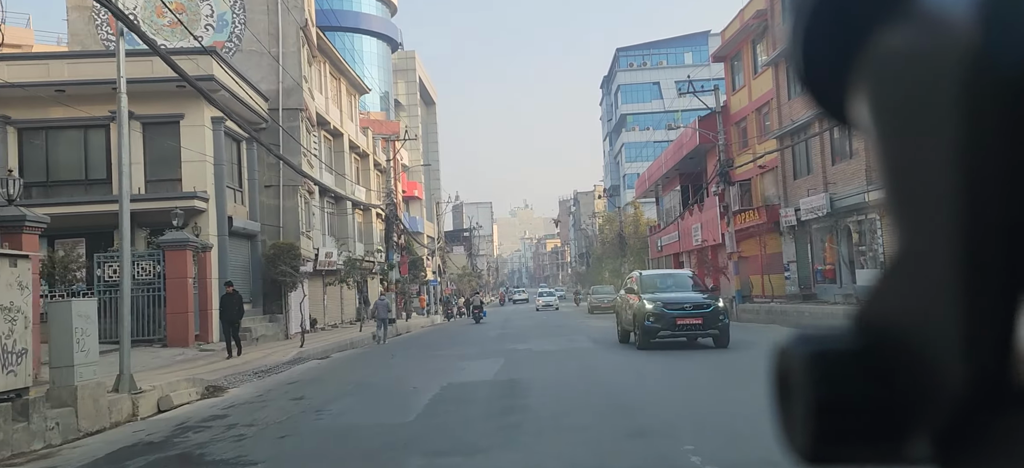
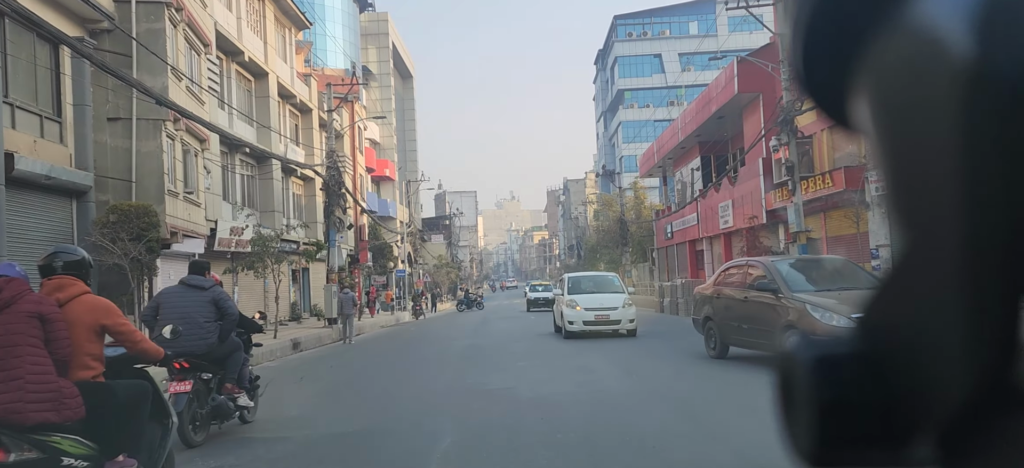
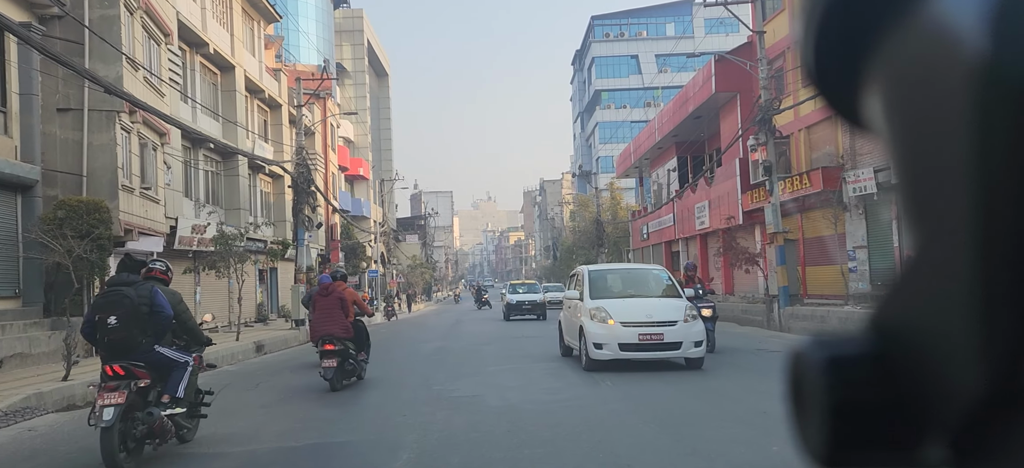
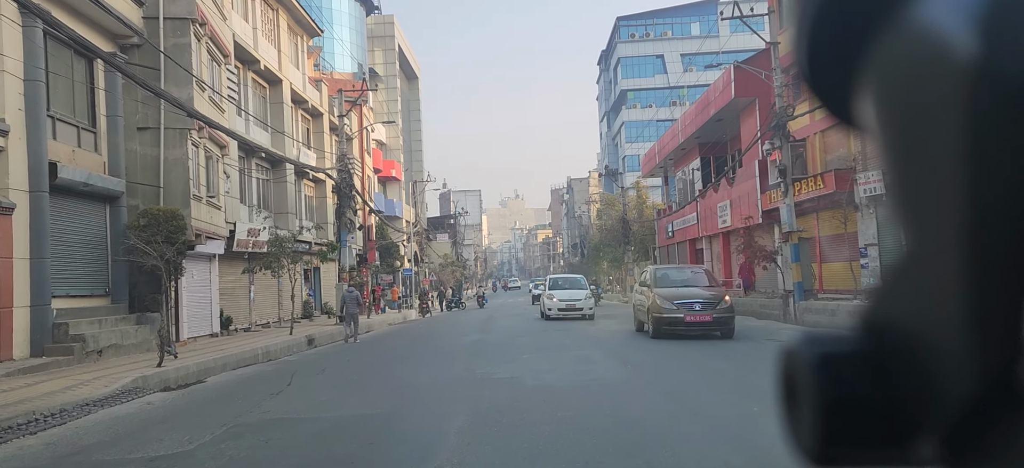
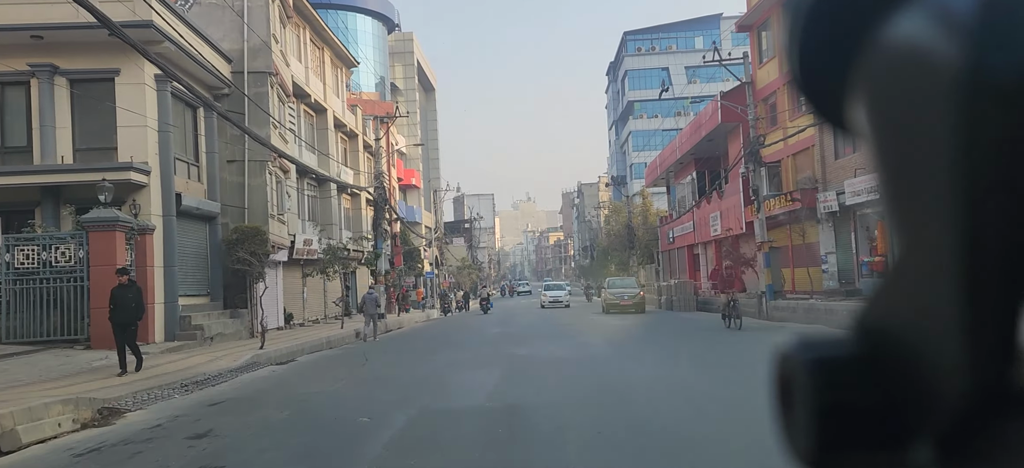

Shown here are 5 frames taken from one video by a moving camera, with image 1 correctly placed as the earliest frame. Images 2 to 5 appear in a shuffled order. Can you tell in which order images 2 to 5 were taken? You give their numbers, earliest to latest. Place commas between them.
5, 4, 2, 3
